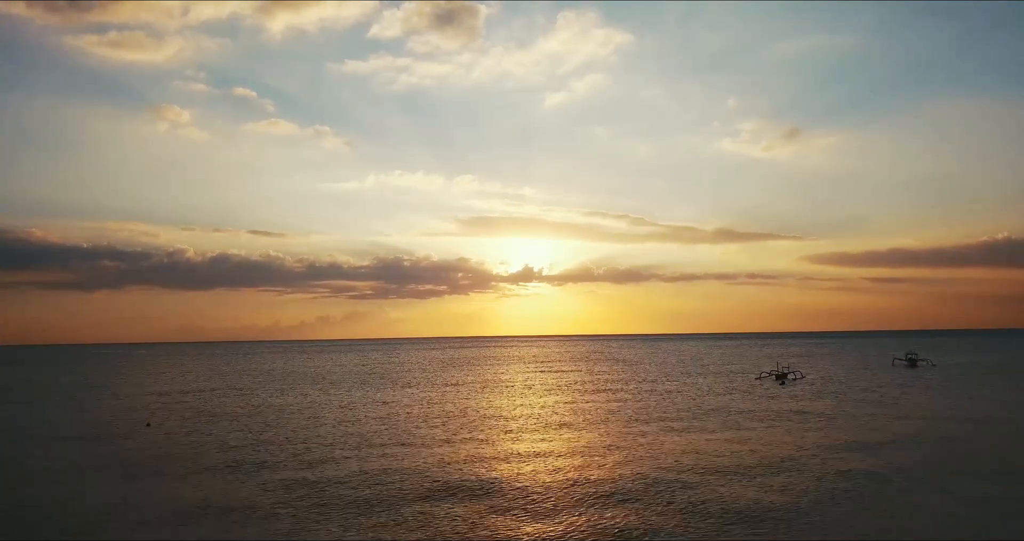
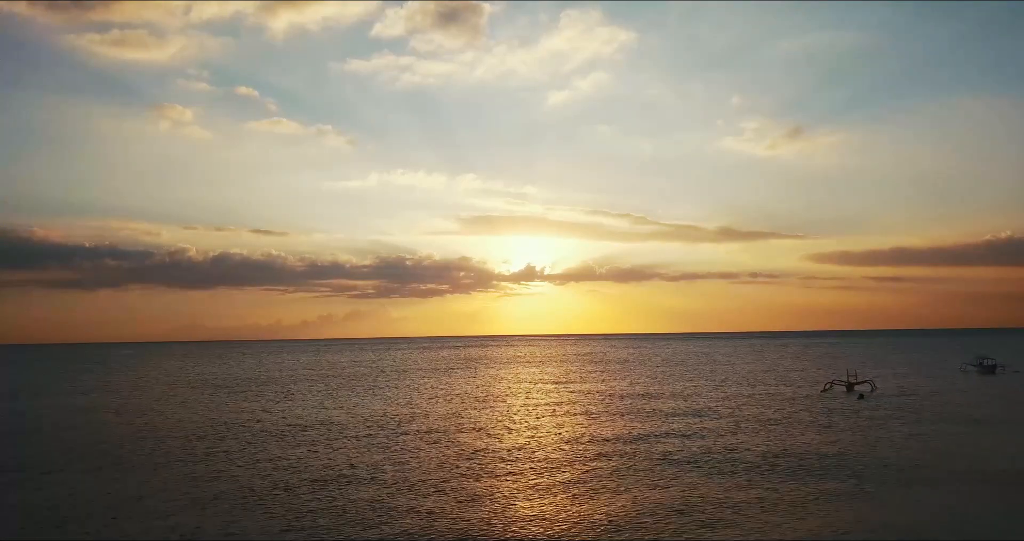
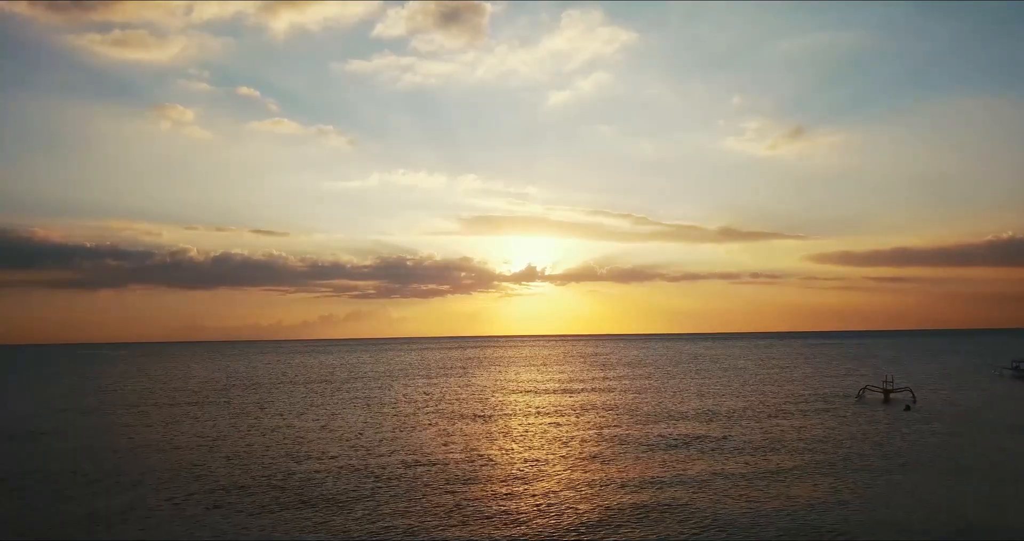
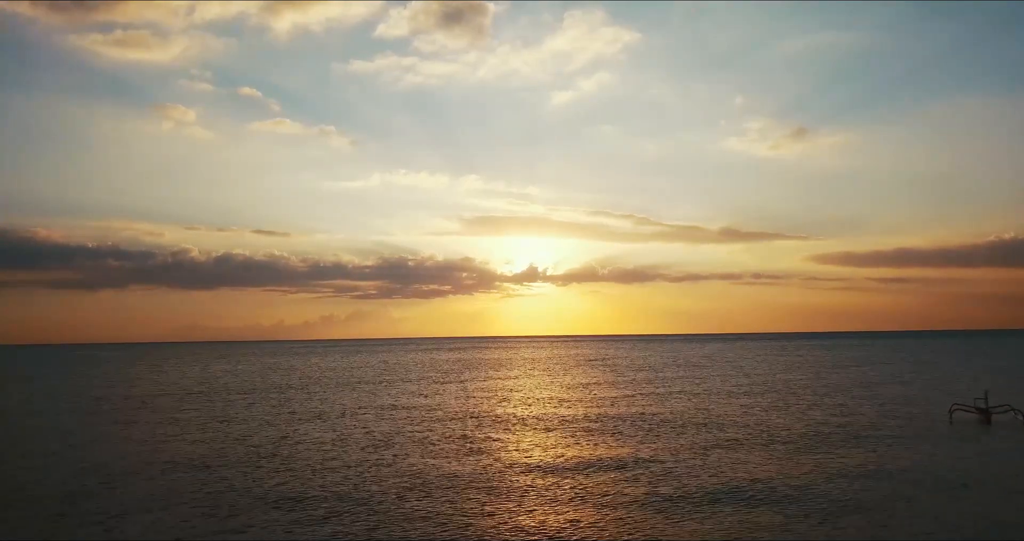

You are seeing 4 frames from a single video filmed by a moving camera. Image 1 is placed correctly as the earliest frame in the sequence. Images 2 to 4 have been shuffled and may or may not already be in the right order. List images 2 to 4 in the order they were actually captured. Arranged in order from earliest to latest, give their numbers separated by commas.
2, 3, 4
